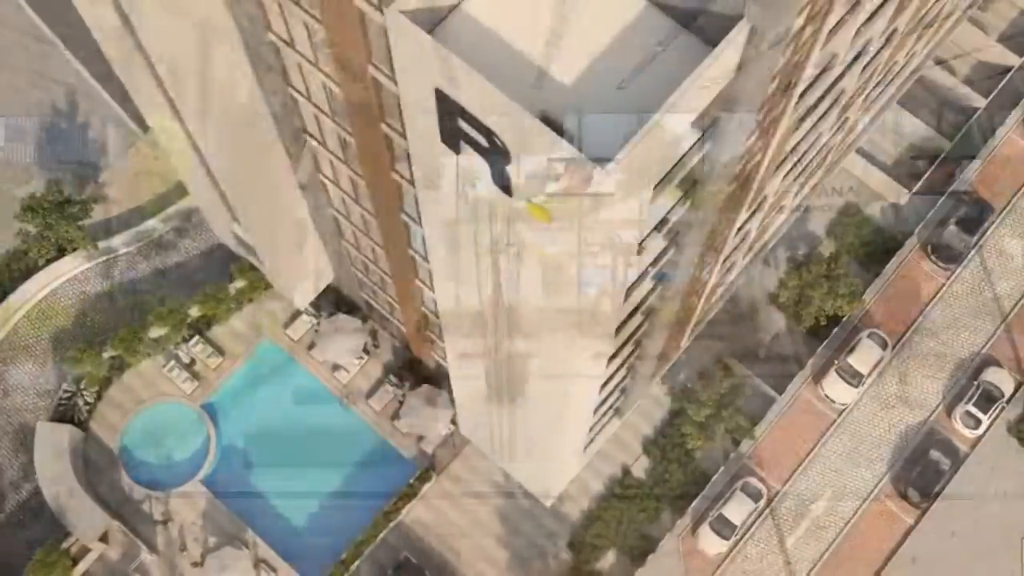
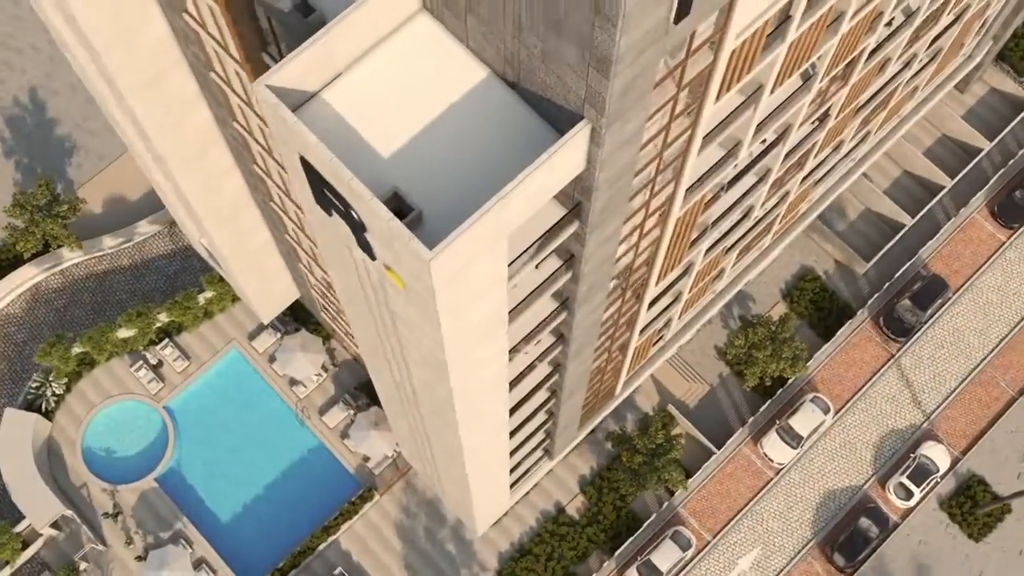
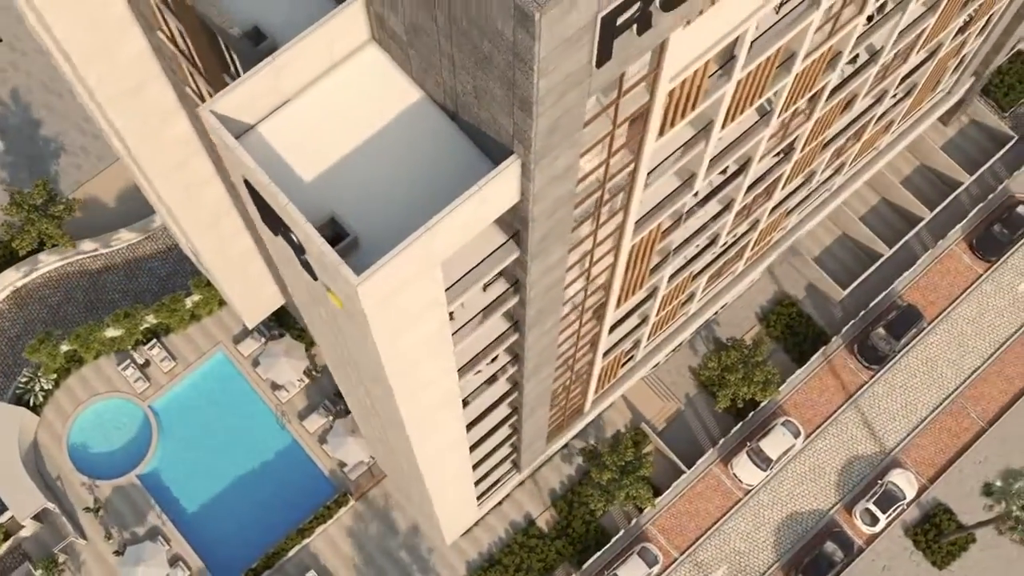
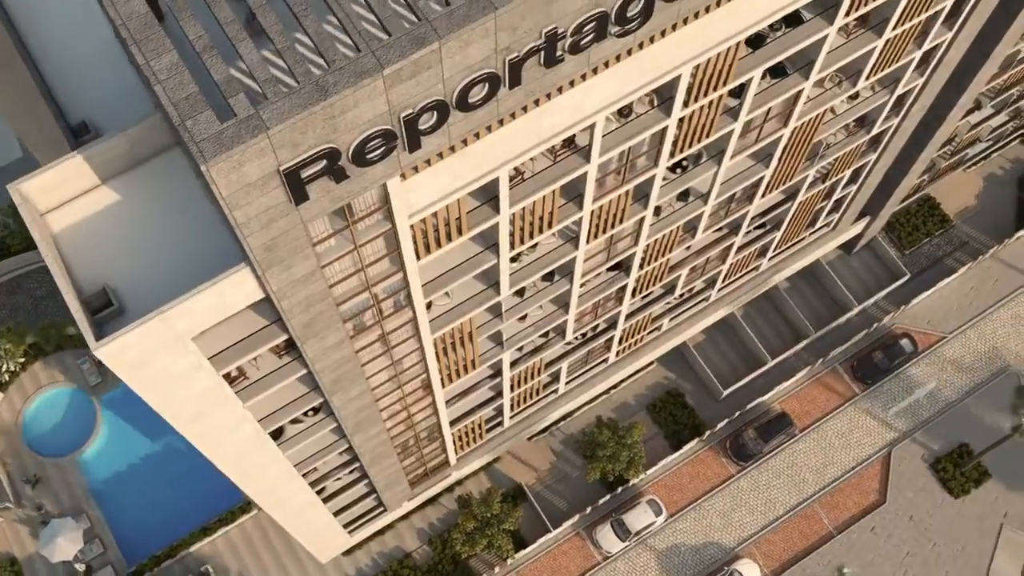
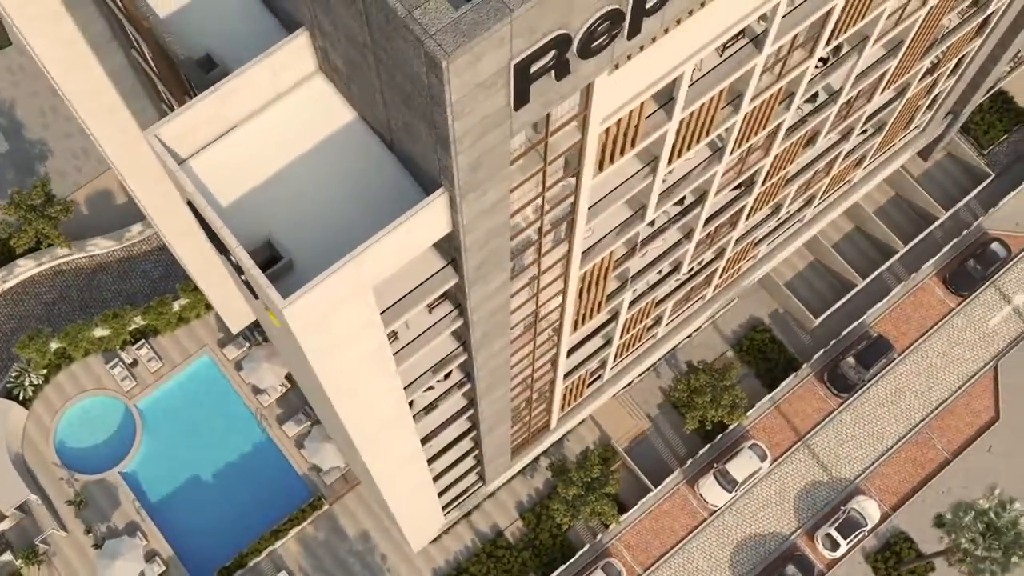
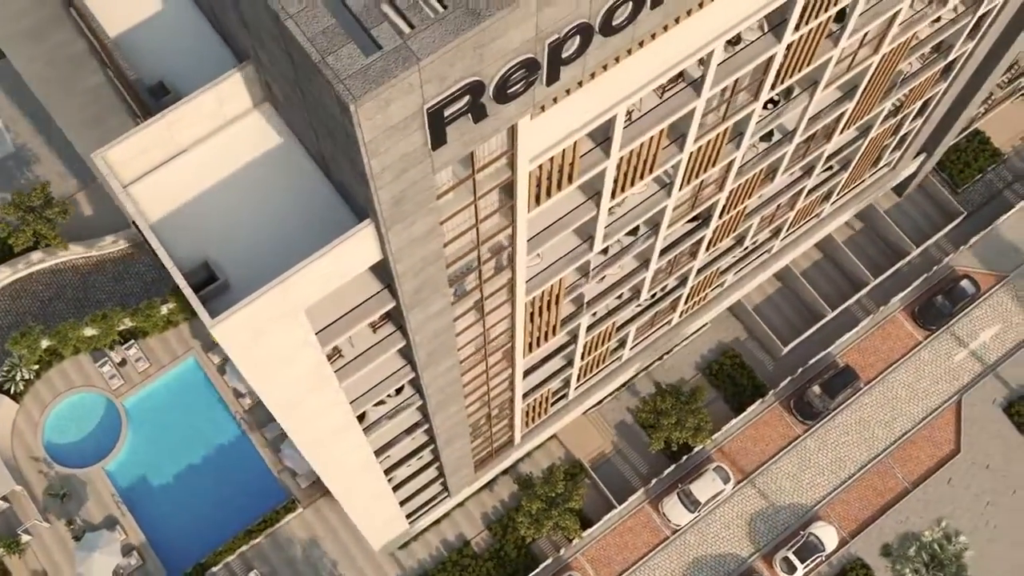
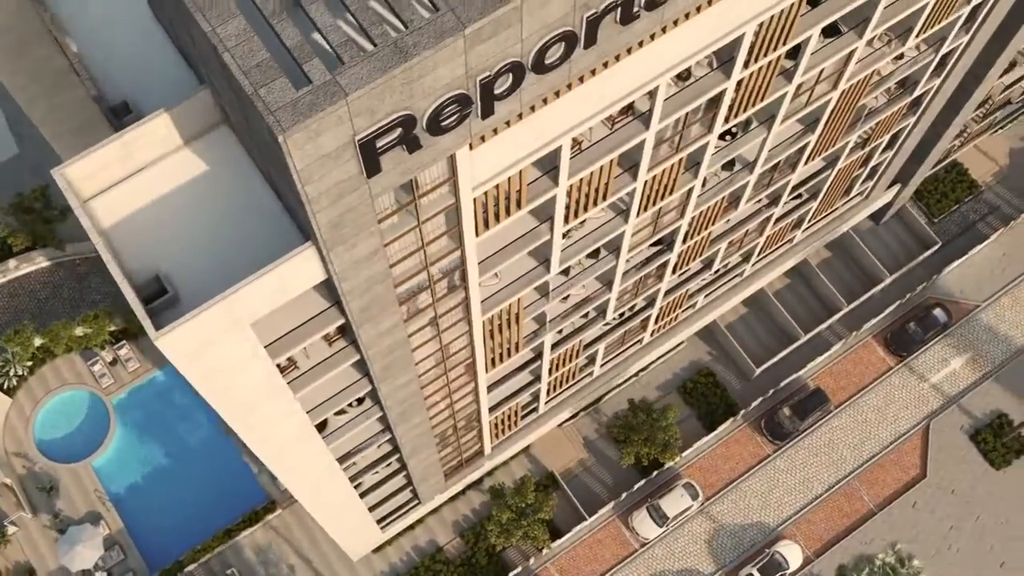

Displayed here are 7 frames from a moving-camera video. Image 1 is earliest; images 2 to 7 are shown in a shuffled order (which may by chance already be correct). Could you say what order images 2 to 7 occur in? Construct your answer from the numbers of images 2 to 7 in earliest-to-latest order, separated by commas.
2, 3, 5, 6, 7, 4
